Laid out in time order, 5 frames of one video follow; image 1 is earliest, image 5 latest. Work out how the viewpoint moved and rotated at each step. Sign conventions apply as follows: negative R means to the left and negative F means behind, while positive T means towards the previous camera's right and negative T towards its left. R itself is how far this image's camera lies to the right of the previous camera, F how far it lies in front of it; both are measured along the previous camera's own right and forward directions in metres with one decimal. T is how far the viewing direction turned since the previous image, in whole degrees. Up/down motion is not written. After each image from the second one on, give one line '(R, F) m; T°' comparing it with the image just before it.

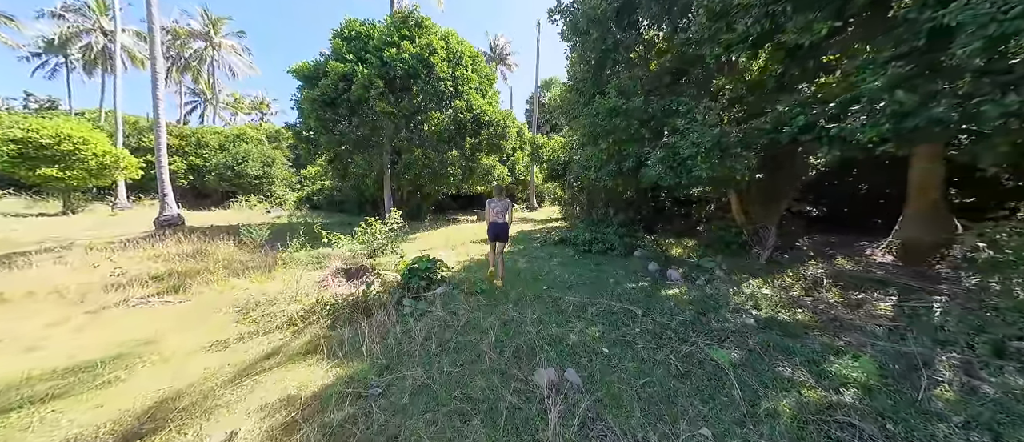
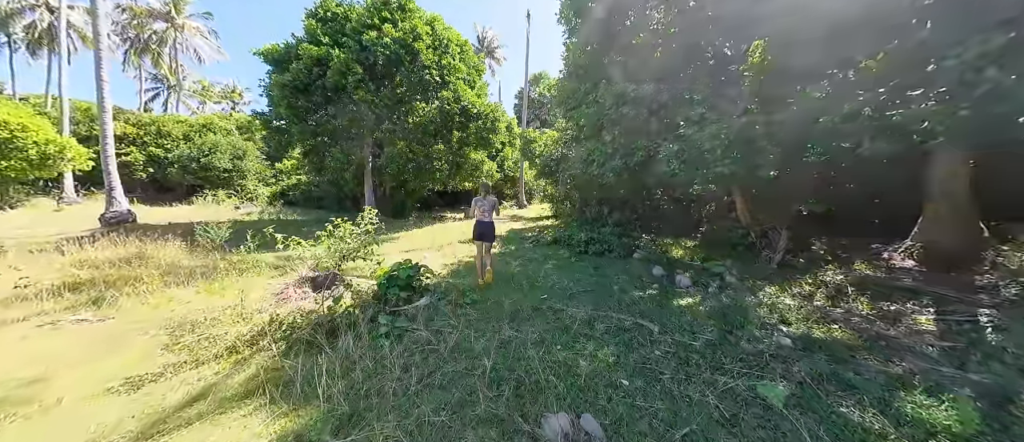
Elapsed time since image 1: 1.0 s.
(-0.1, +0.5) m; +3°
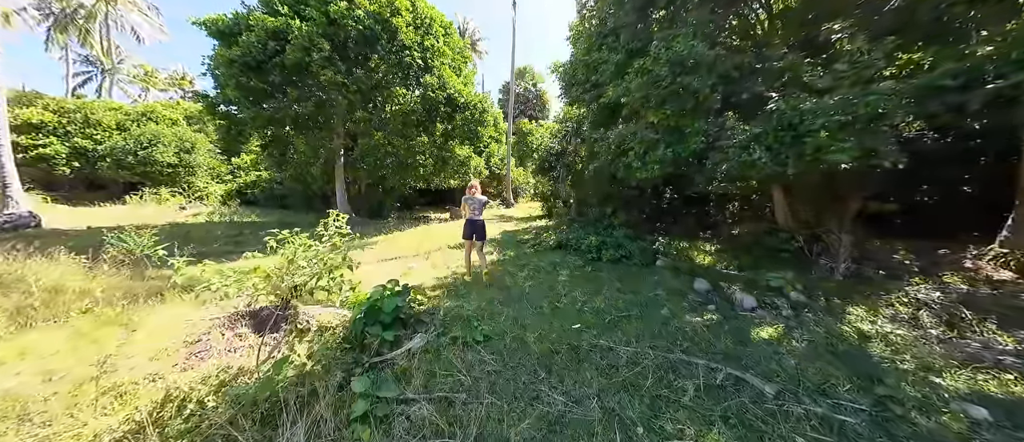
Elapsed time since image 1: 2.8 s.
(-0.4, +1.0) m; +4°
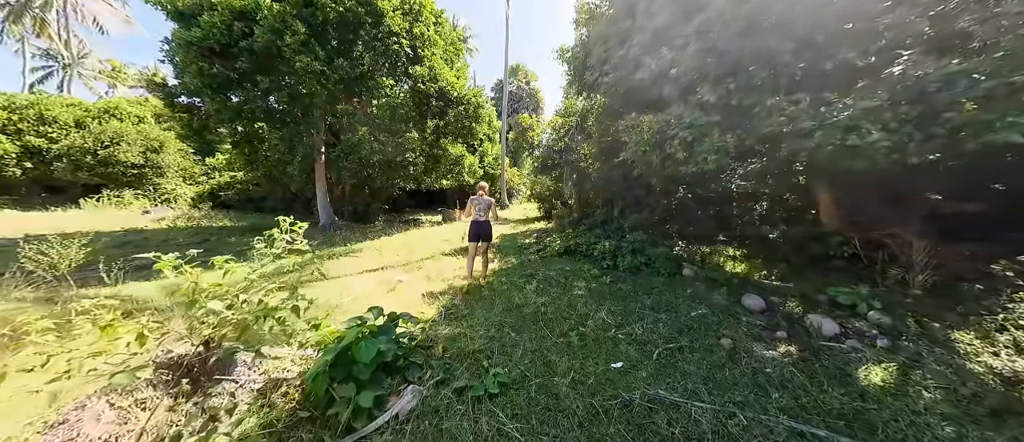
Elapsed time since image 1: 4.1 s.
(-0.2, +0.7) m; +2°
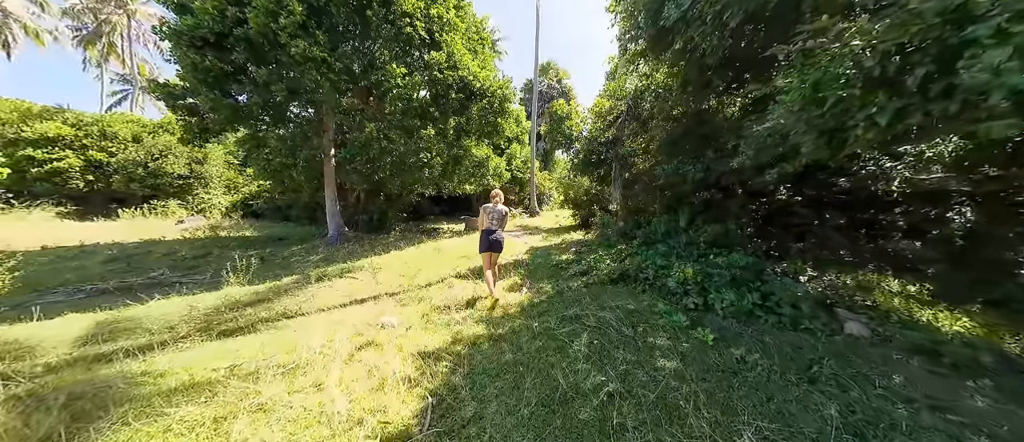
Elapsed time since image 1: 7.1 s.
(-0.1, +1.6) m; -6°
